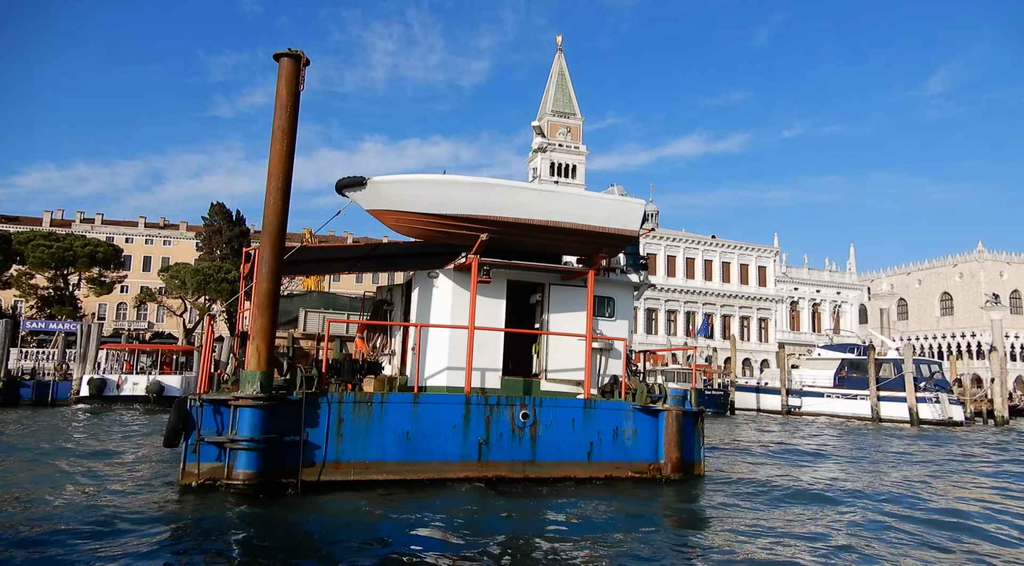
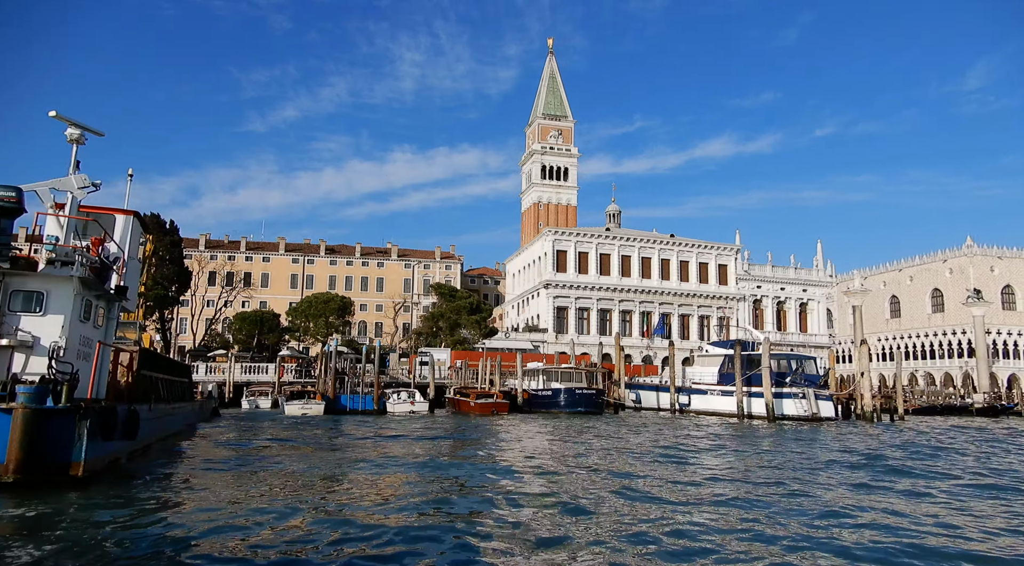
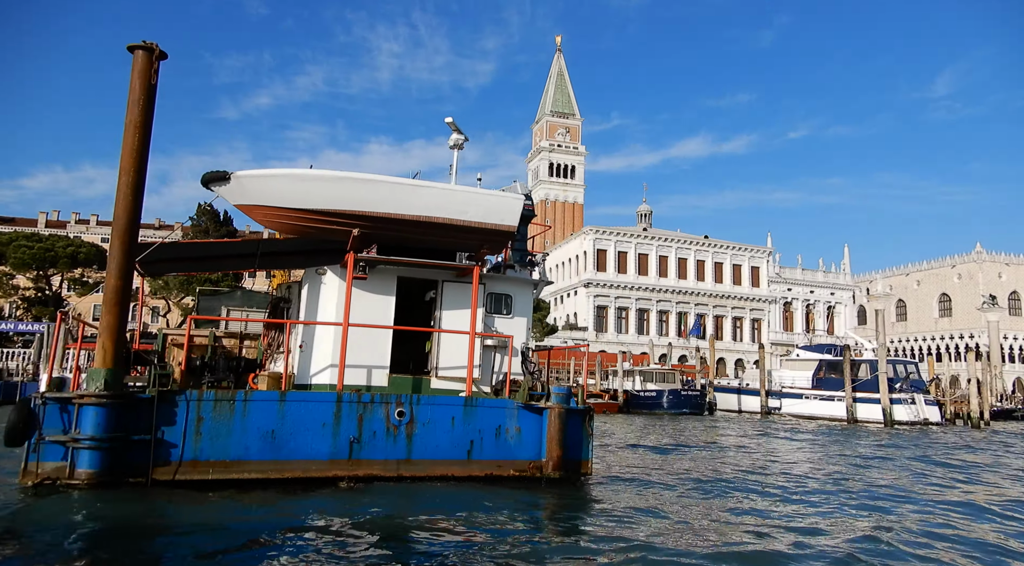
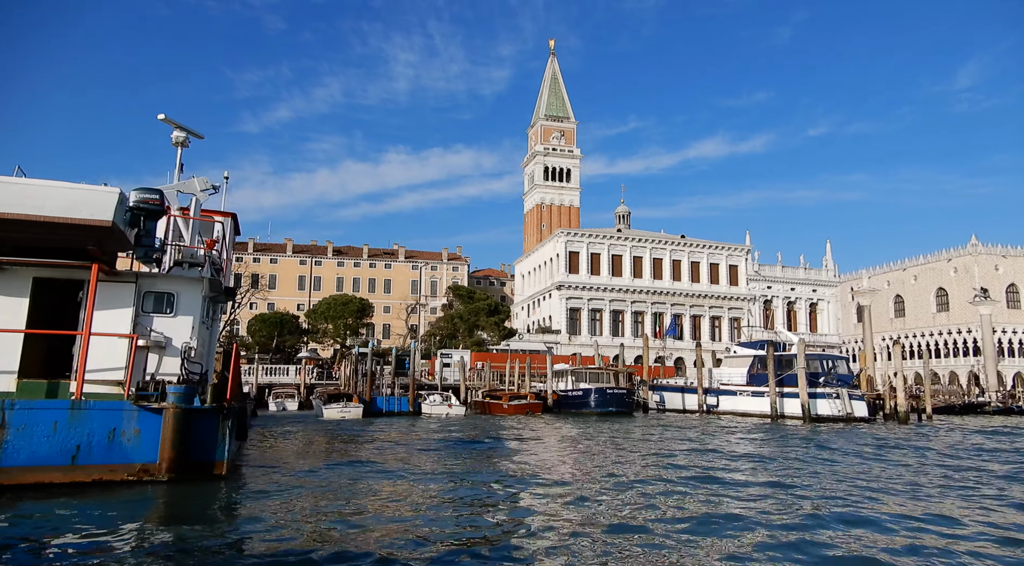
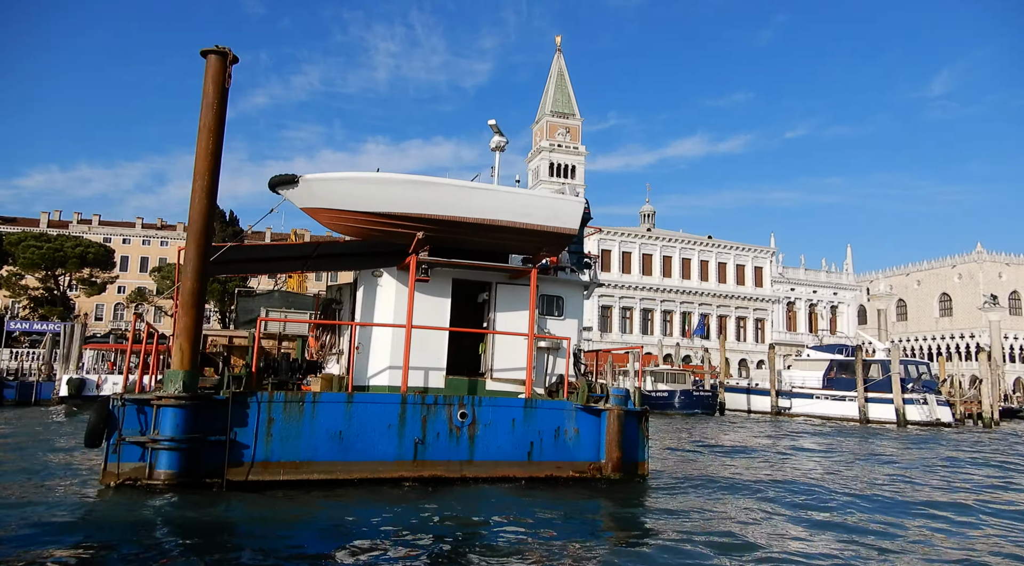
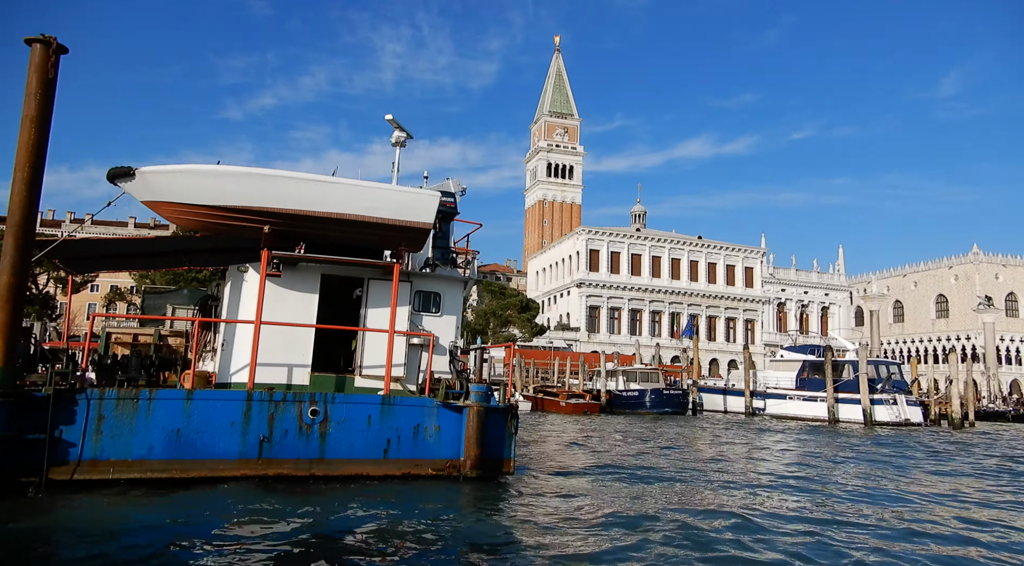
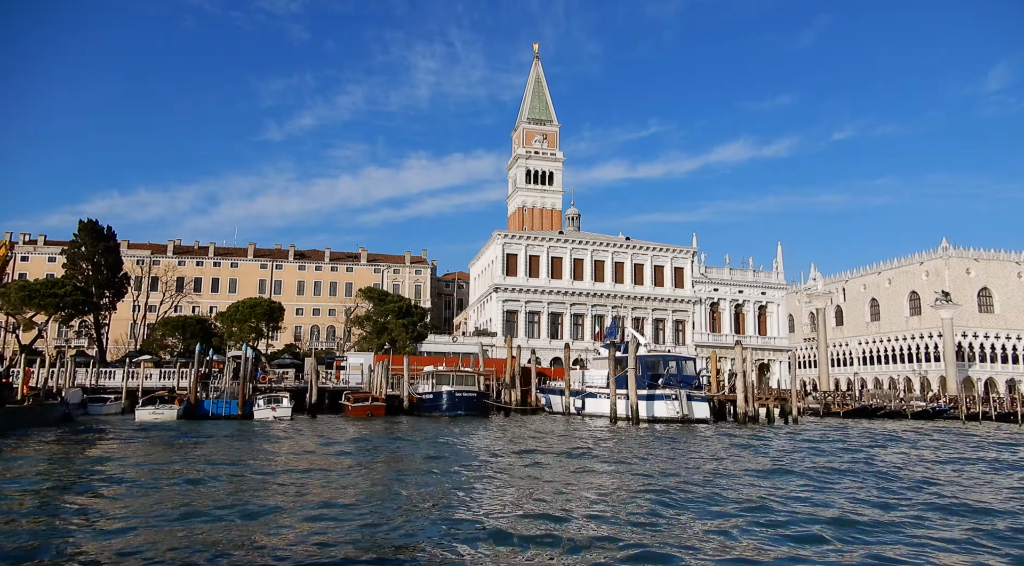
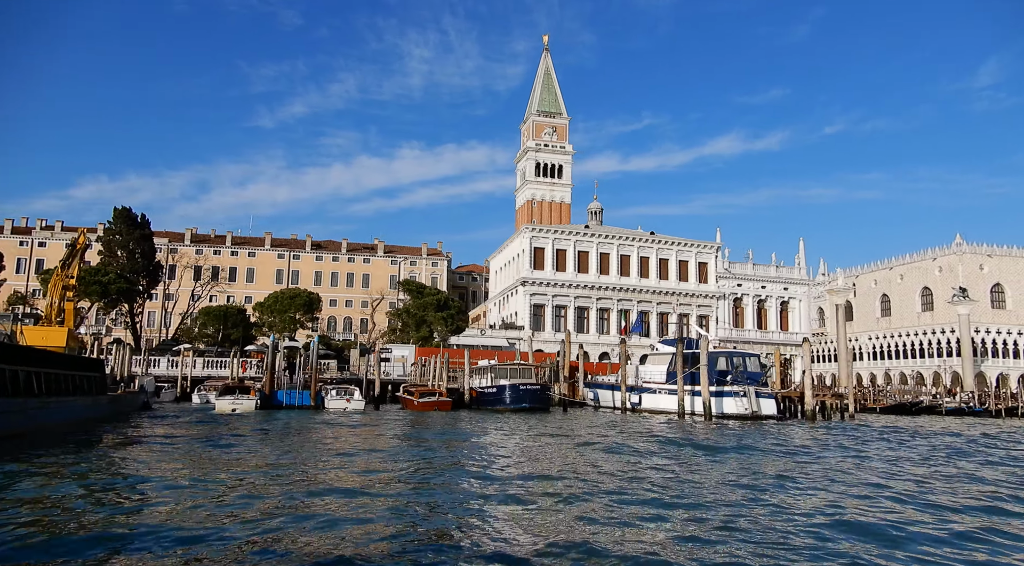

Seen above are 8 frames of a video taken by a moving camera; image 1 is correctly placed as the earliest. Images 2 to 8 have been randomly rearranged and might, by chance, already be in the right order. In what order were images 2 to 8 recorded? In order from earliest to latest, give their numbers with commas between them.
5, 3, 6, 4, 2, 8, 7
